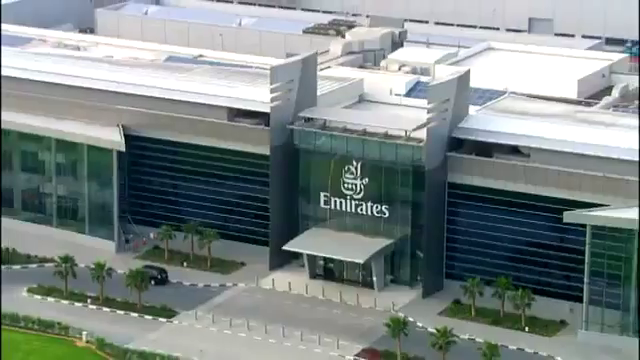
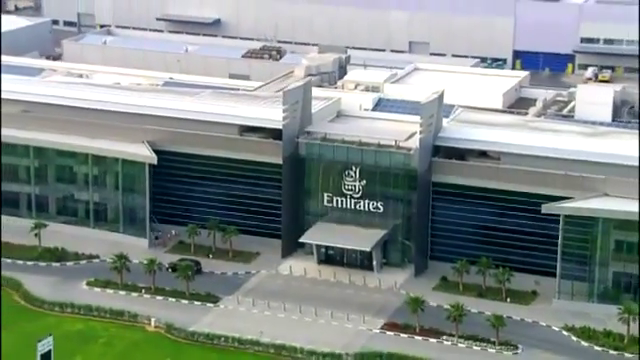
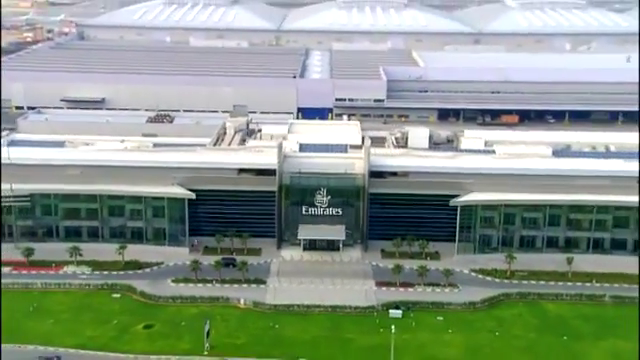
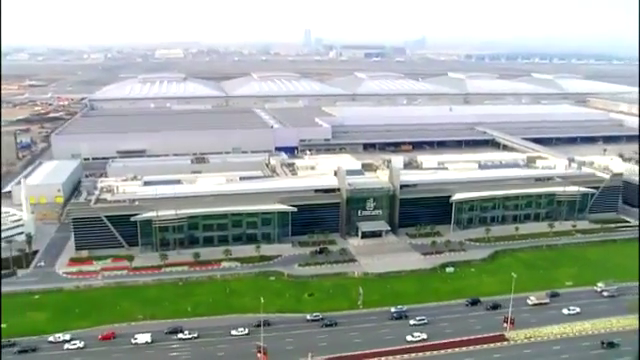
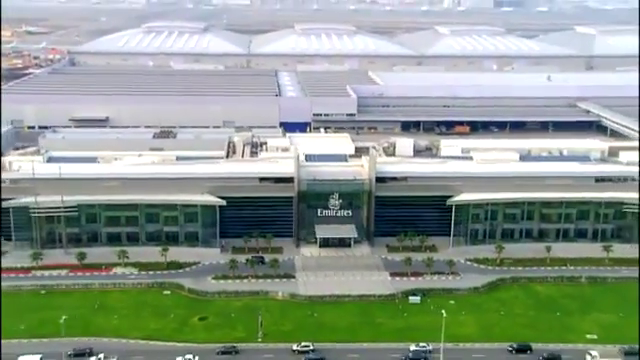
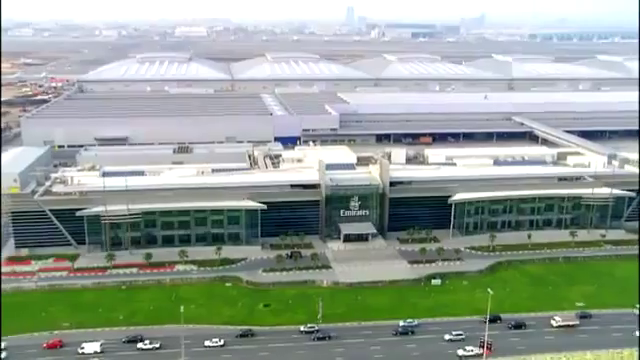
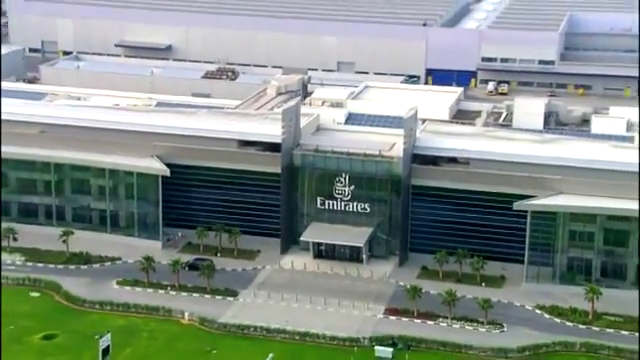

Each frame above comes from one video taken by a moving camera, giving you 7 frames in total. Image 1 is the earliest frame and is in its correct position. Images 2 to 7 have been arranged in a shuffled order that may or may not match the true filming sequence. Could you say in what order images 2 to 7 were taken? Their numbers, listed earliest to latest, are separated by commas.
2, 7, 3, 5, 6, 4
